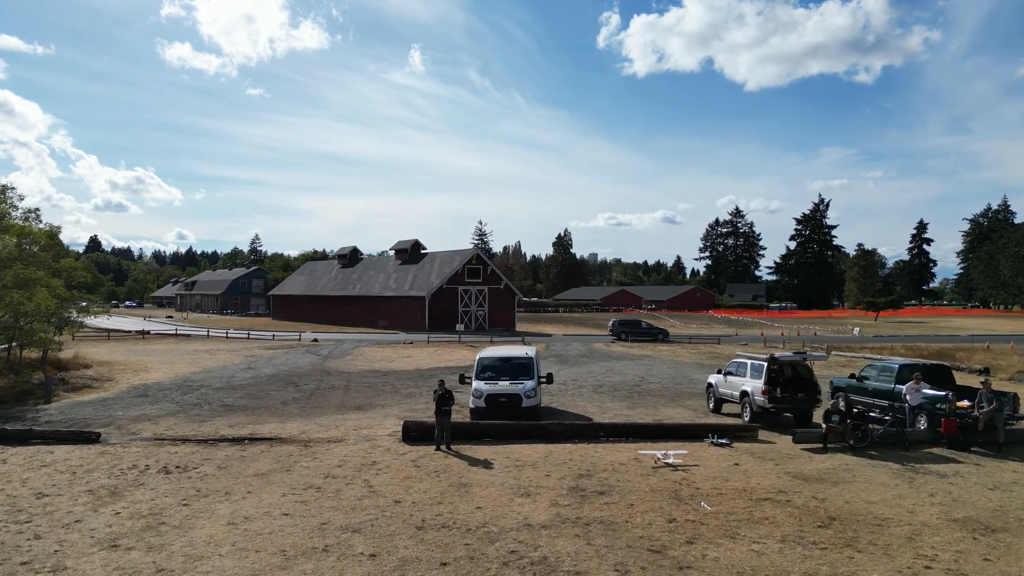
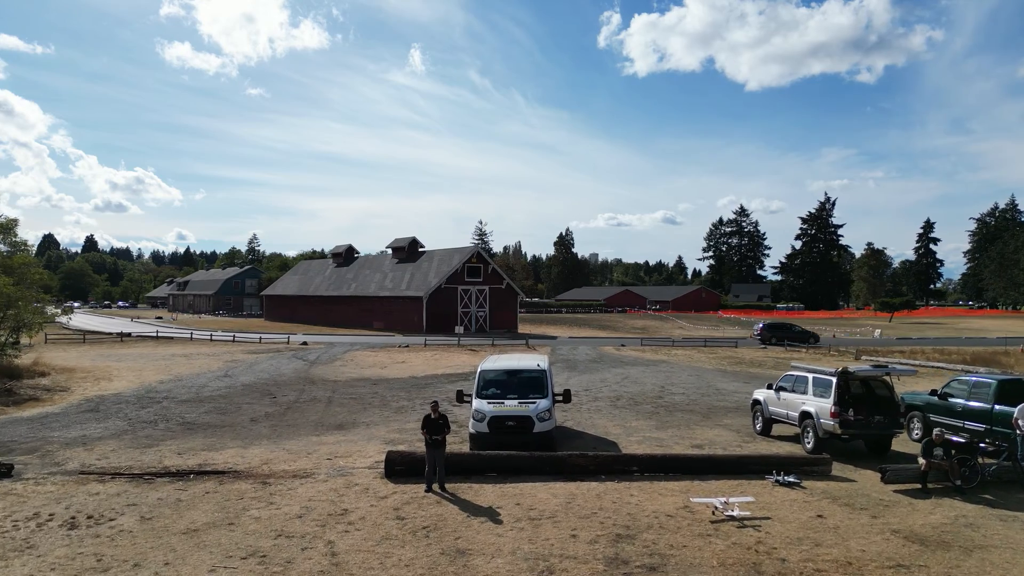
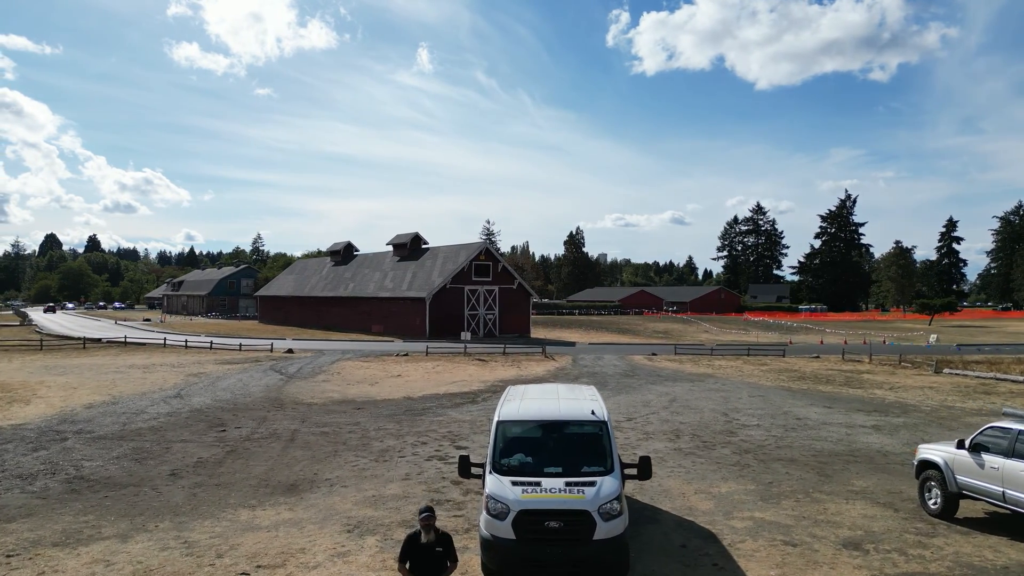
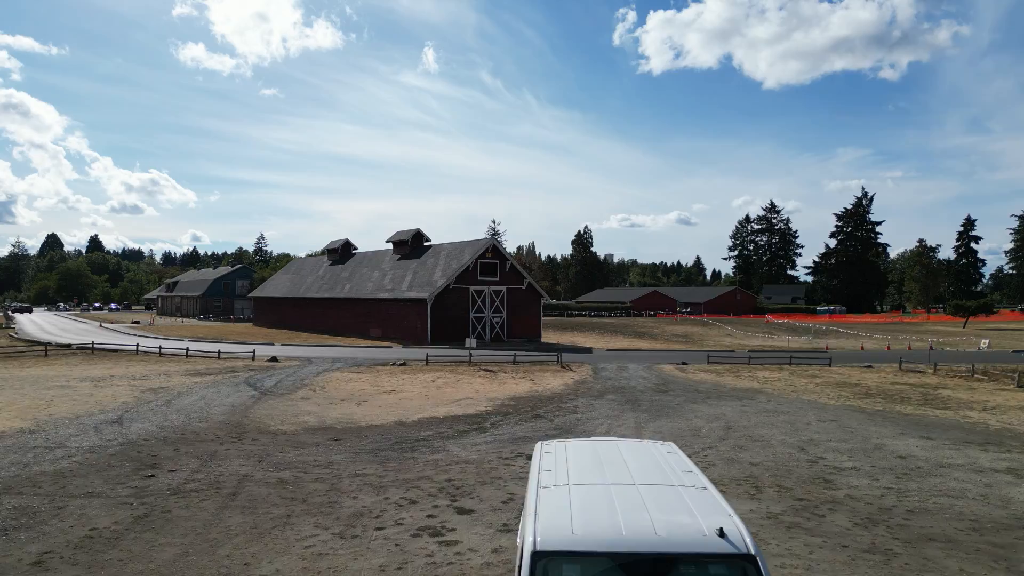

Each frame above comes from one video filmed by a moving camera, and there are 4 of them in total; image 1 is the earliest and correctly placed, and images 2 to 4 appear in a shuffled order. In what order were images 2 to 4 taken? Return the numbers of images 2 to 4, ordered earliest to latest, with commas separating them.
2, 3, 4
